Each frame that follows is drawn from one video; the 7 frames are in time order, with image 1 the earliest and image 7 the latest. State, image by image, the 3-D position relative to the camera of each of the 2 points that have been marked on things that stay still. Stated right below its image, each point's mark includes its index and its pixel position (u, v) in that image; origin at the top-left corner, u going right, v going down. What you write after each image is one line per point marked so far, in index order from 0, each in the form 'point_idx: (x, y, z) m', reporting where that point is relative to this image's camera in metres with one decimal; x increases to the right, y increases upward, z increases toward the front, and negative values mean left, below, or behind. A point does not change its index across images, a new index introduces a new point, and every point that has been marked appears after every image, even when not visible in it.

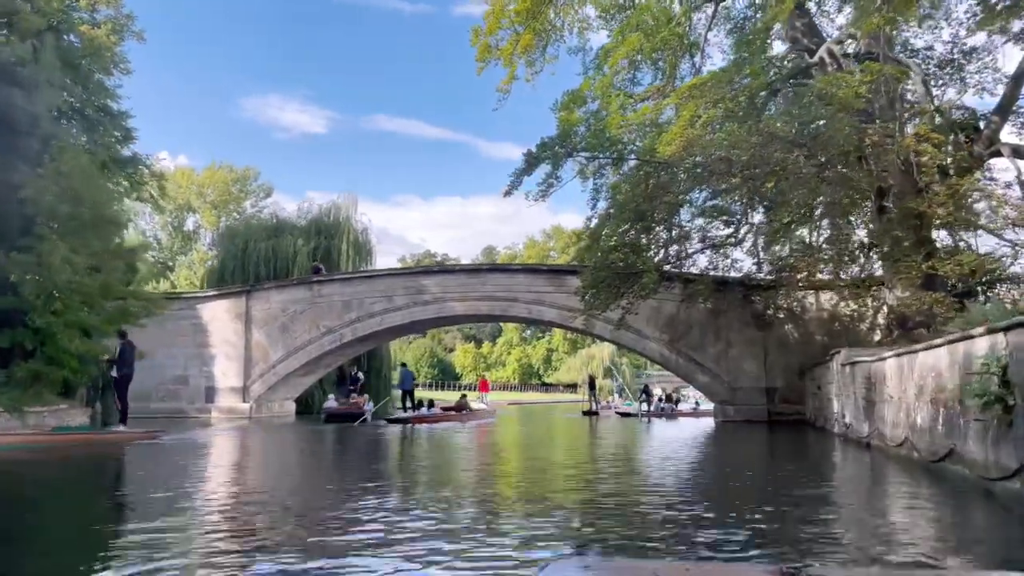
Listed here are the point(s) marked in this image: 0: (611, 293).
0: (+2.2, -0.1, +19.7) m
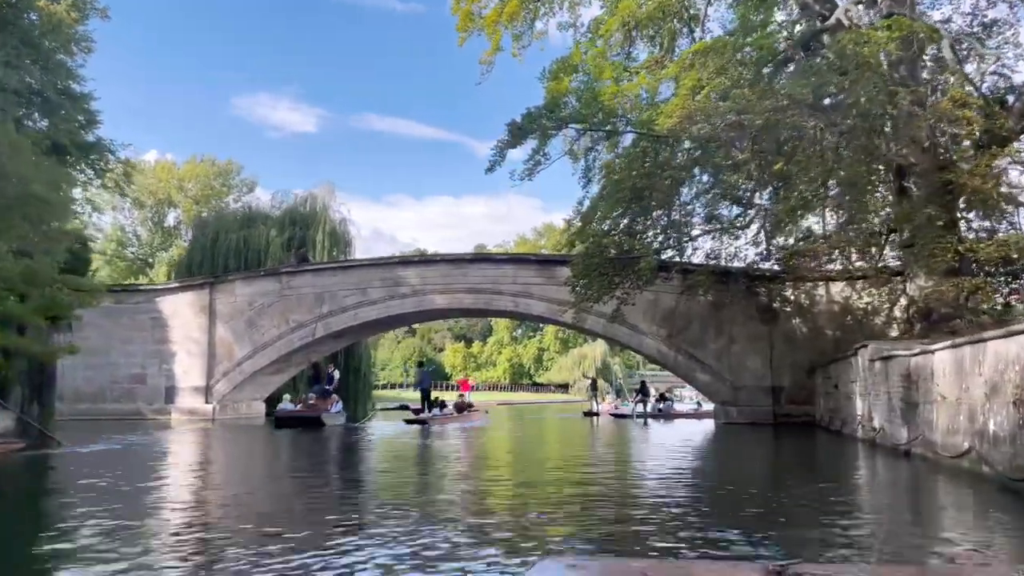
0: (+1.9, +0.1, +18.0) m
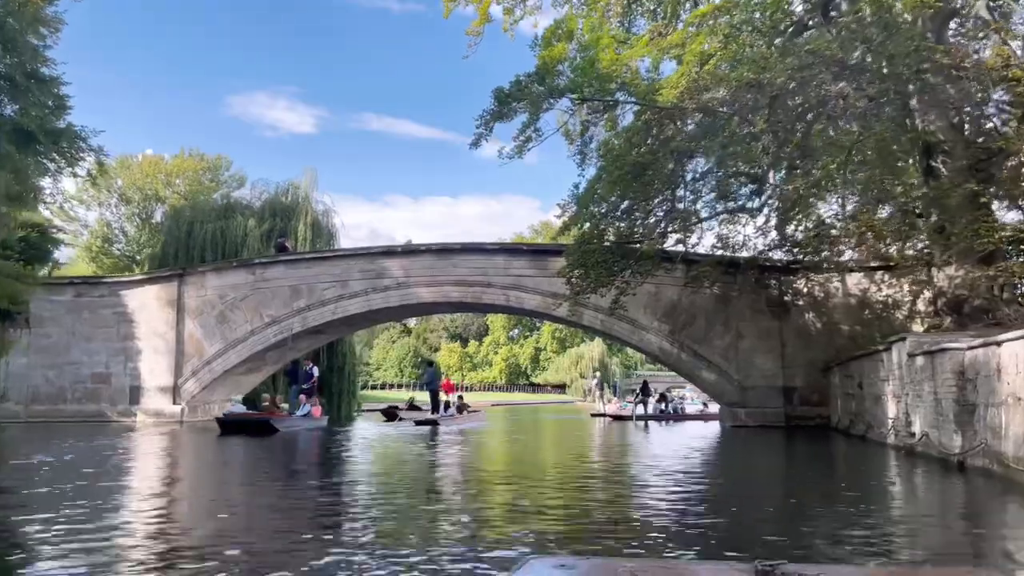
0: (+1.7, +0.3, +16.4) m
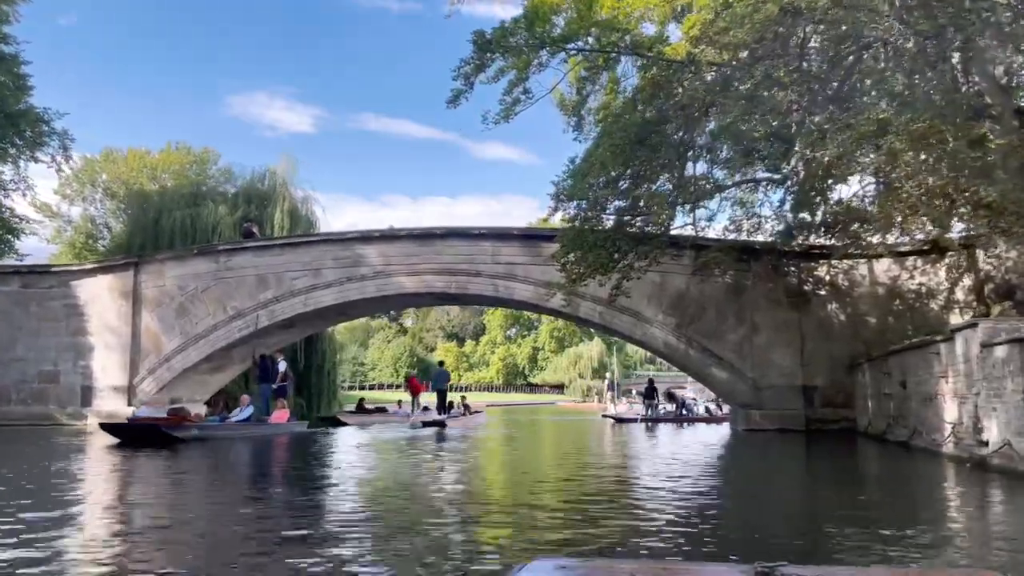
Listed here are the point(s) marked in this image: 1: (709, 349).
0: (+1.4, +0.5, +14.5) m
1: (+3.7, -1.2, +17.0) m
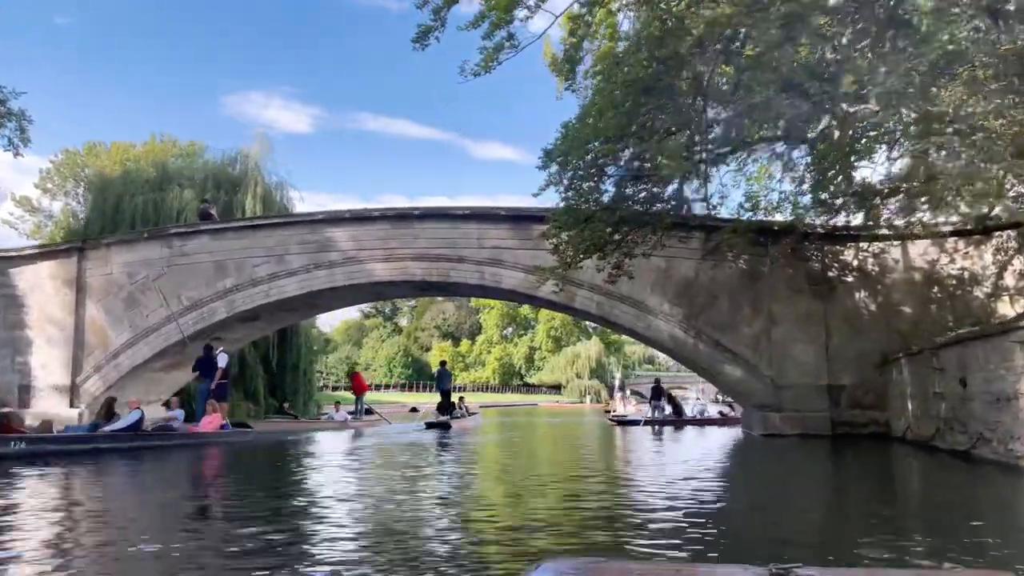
0: (+1.2, +0.7, +12.6) m
1: (+3.5, -0.9, +15.0) m
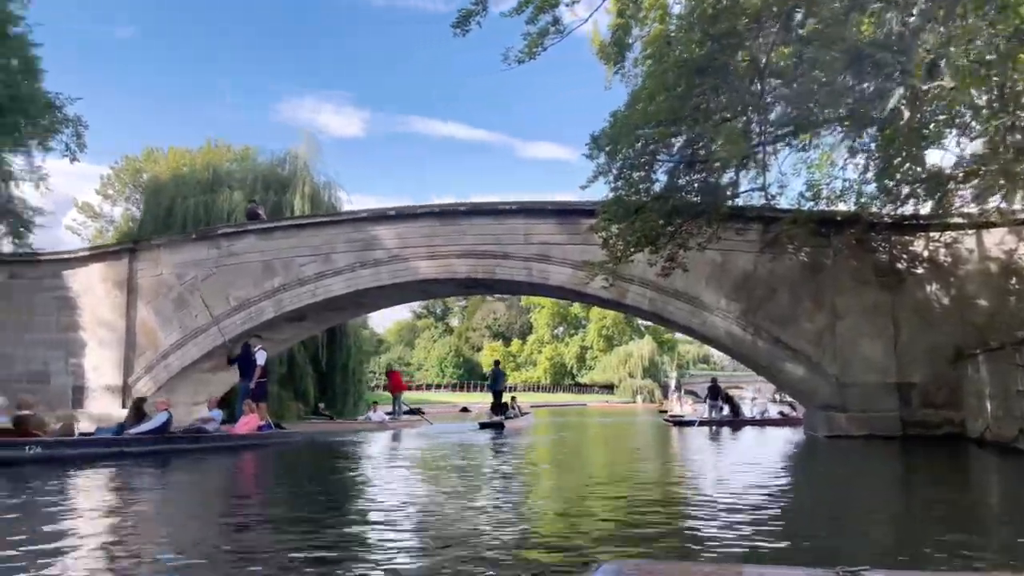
0: (+1.9, +0.8, +12.1) m
1: (+4.3, -0.8, +14.4) m
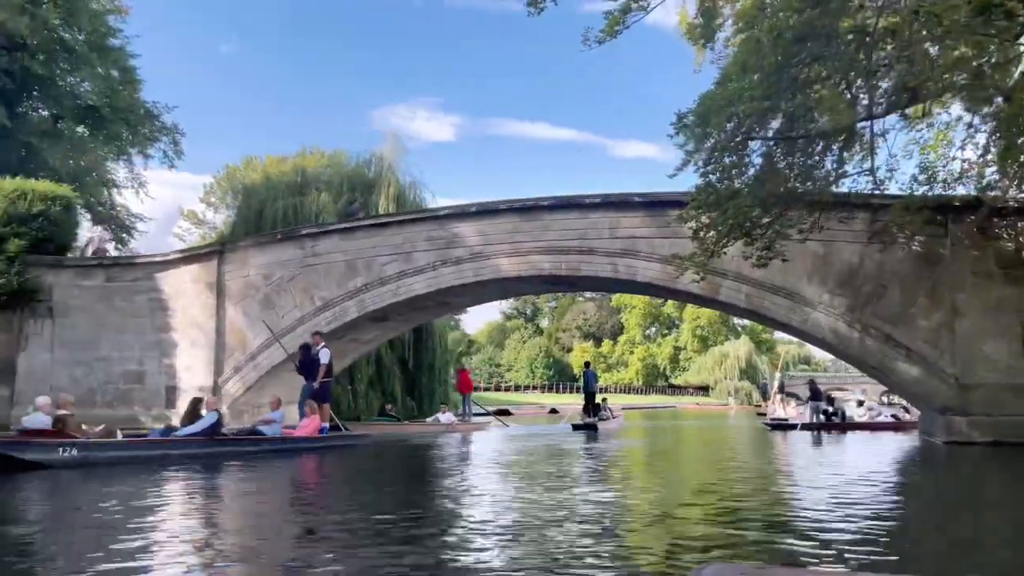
0: (+3.0, +0.9, +11.4) m
1: (+5.7, -0.7, +13.4) m
